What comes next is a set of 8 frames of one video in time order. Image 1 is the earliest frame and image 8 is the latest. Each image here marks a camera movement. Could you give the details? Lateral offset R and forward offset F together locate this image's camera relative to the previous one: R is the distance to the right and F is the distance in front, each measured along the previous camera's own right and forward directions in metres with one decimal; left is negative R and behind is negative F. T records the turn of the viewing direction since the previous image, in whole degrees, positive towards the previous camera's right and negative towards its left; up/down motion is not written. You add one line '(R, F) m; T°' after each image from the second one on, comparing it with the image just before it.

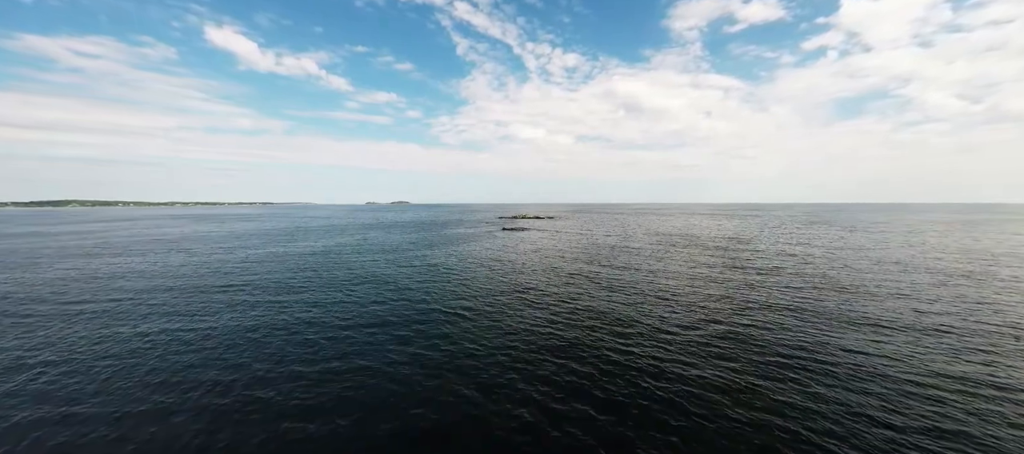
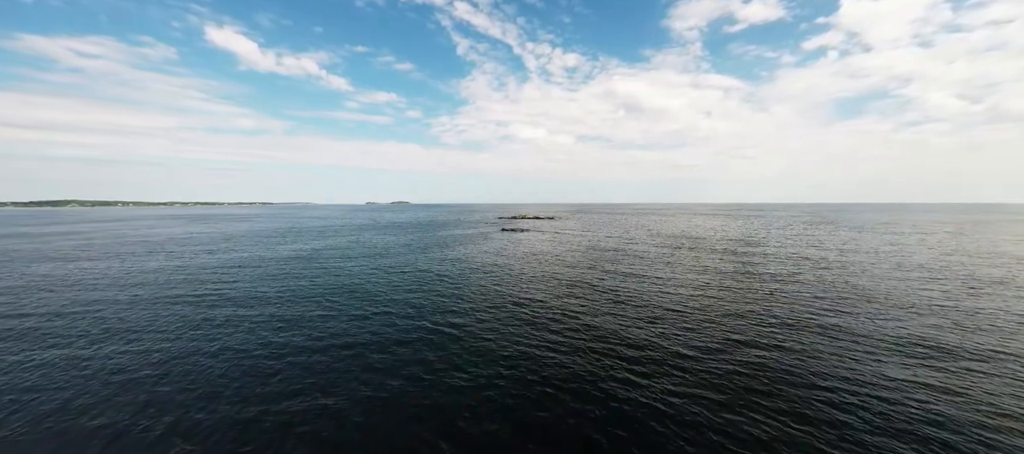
(+0.6, +3.9) m; 0°
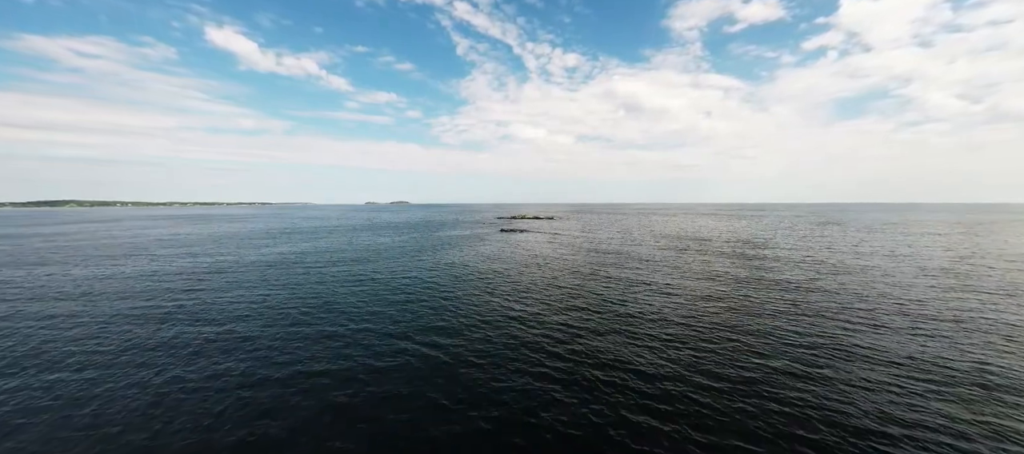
(+0.6, +3.9) m; 0°
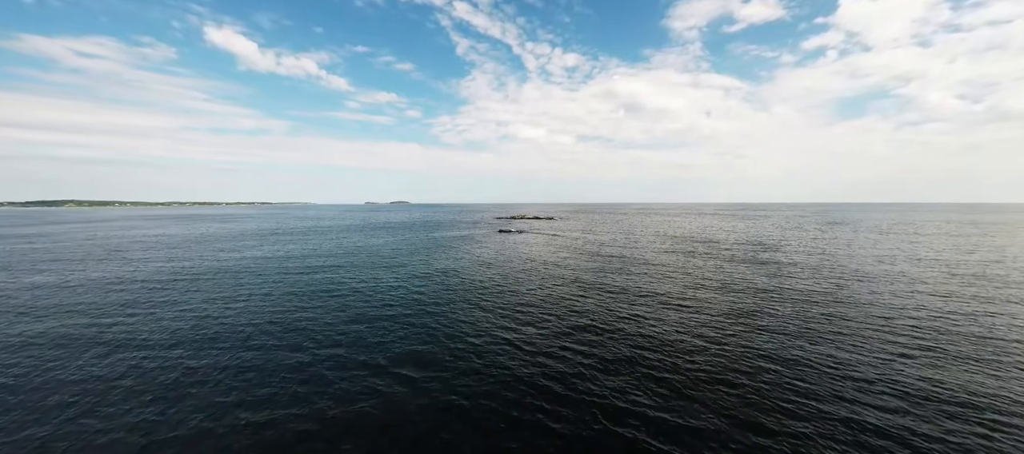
(+0.5, +4.5) m; 0°
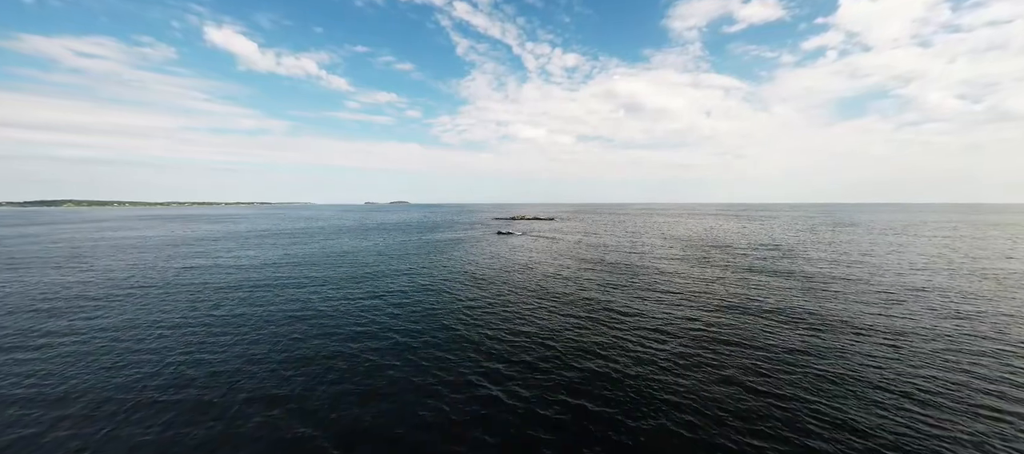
(+0.4, +6.0) m; 0°
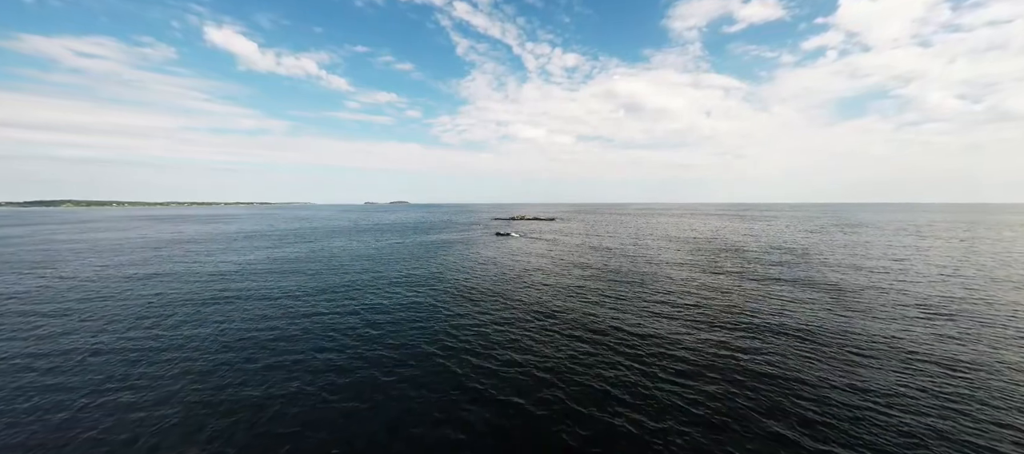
(+0.5, +4.6) m; 0°
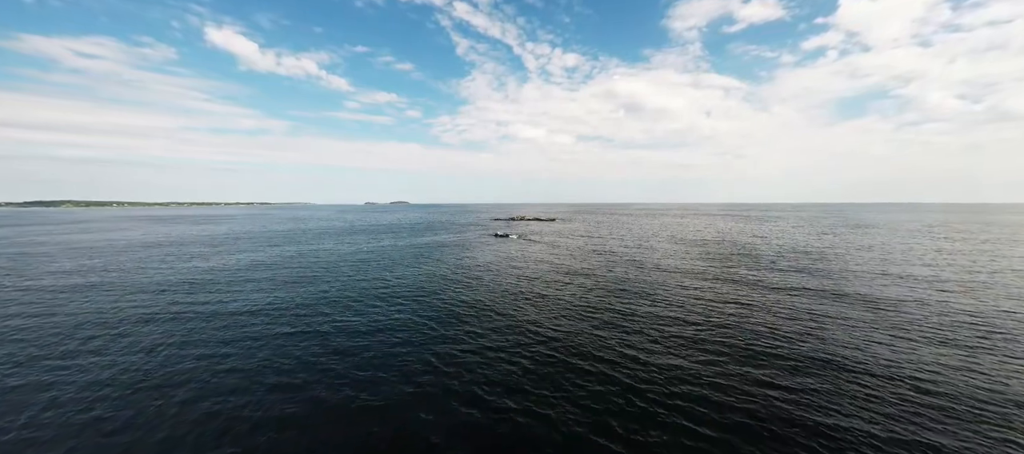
(+0.4, +4.7) m; 0°
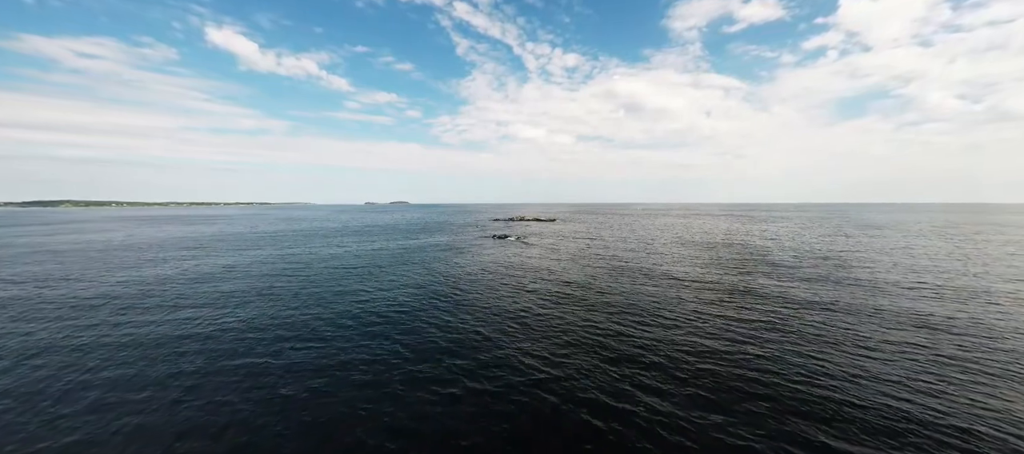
(+0.6, +5.4) m; 0°
